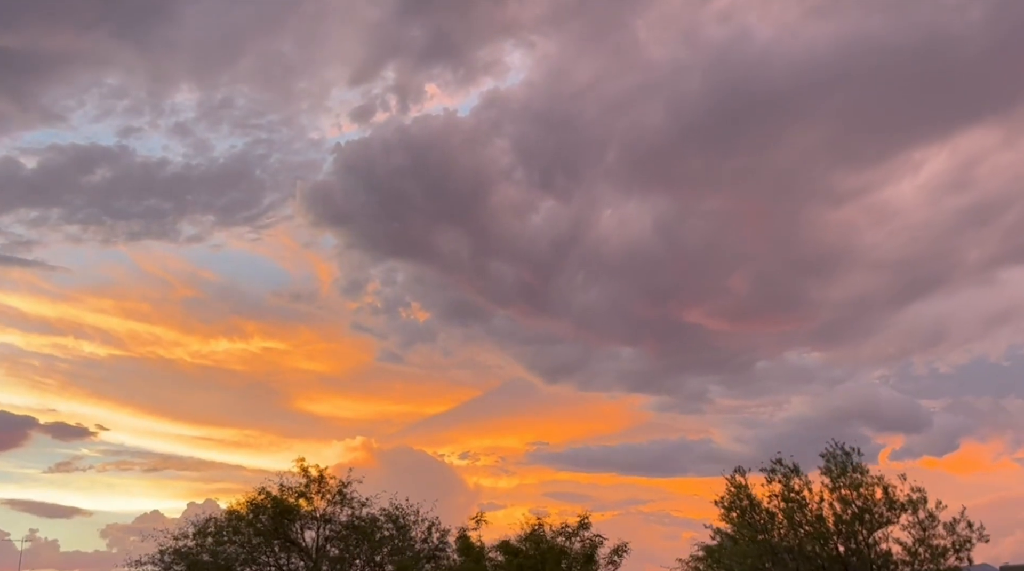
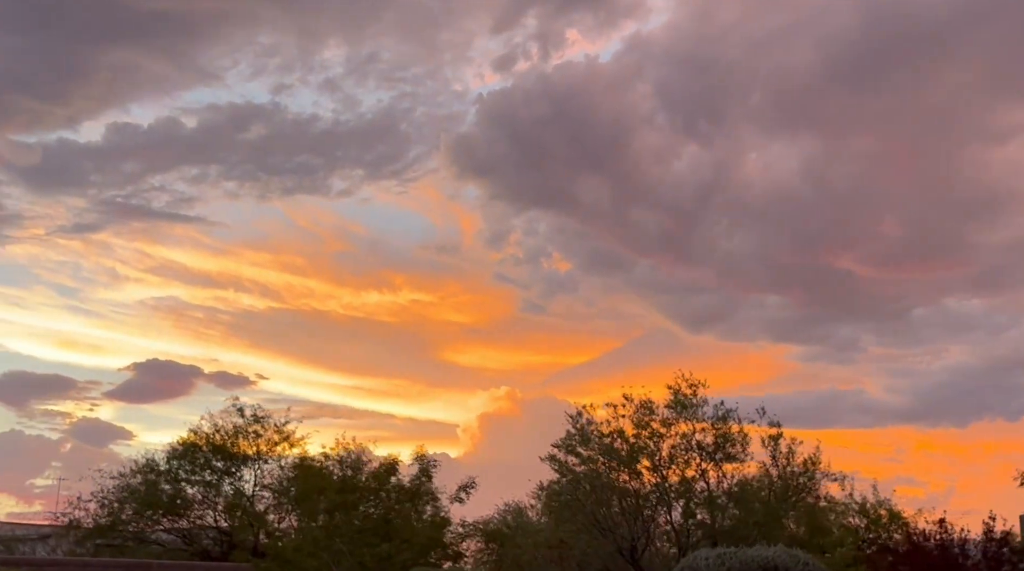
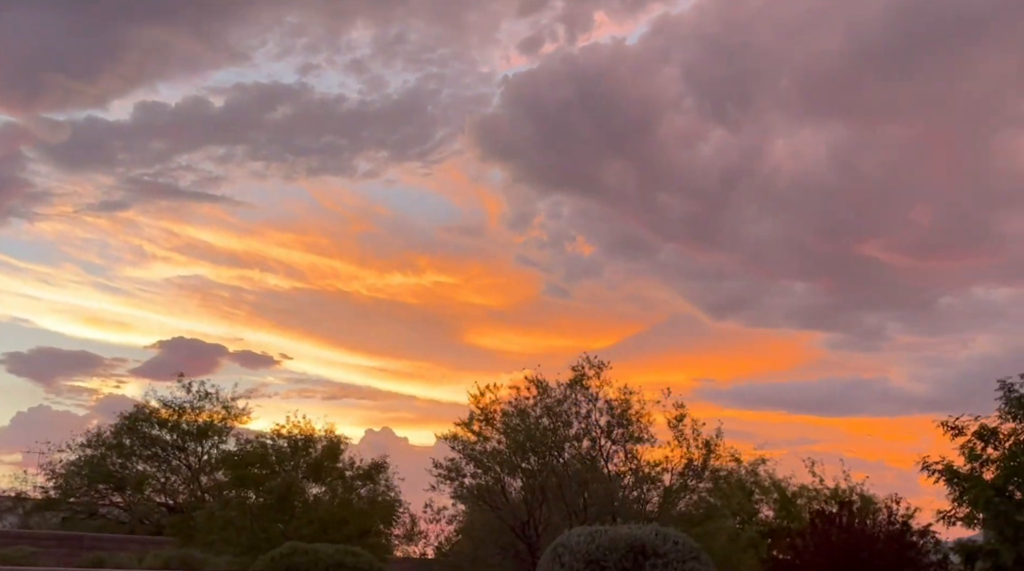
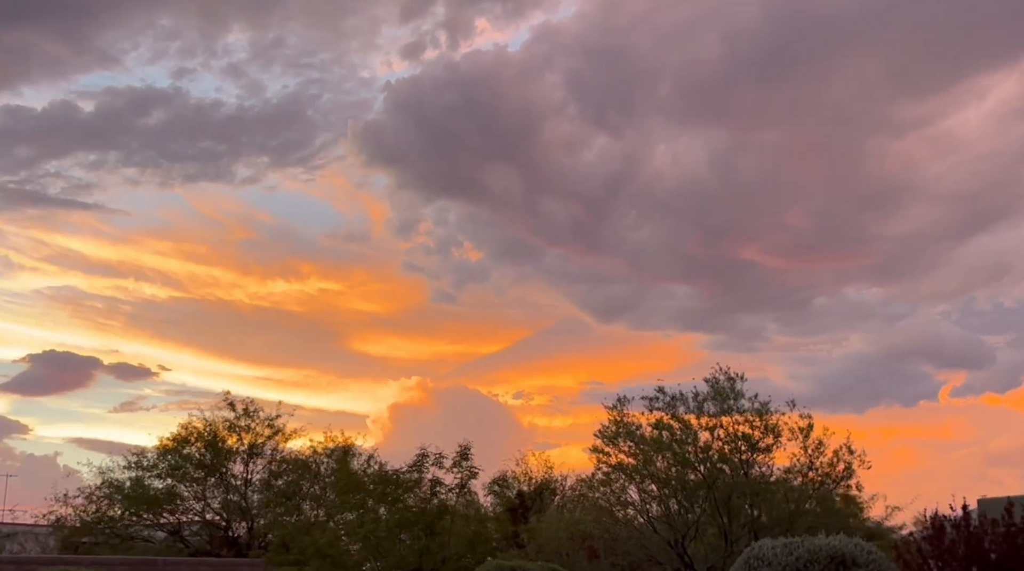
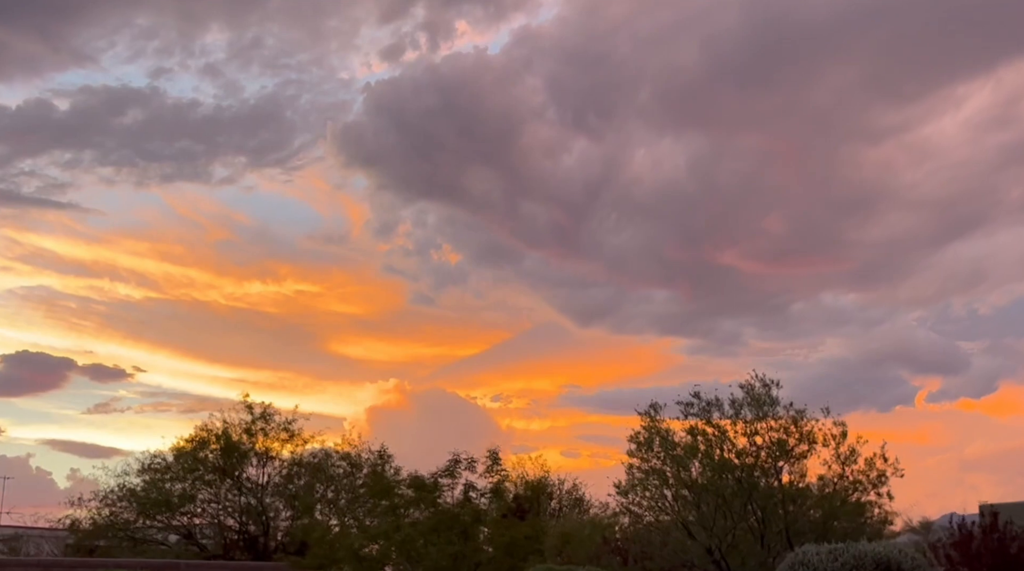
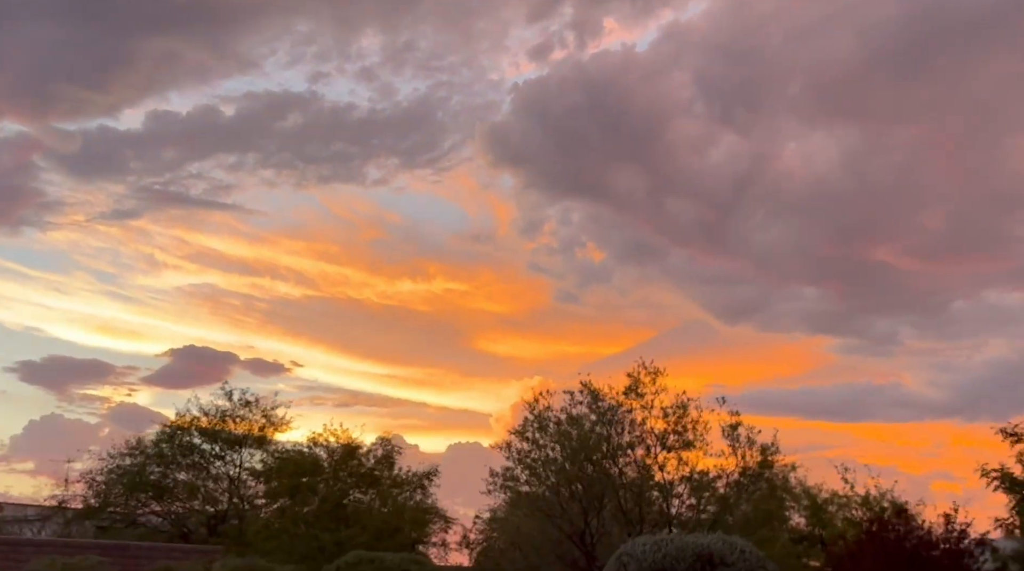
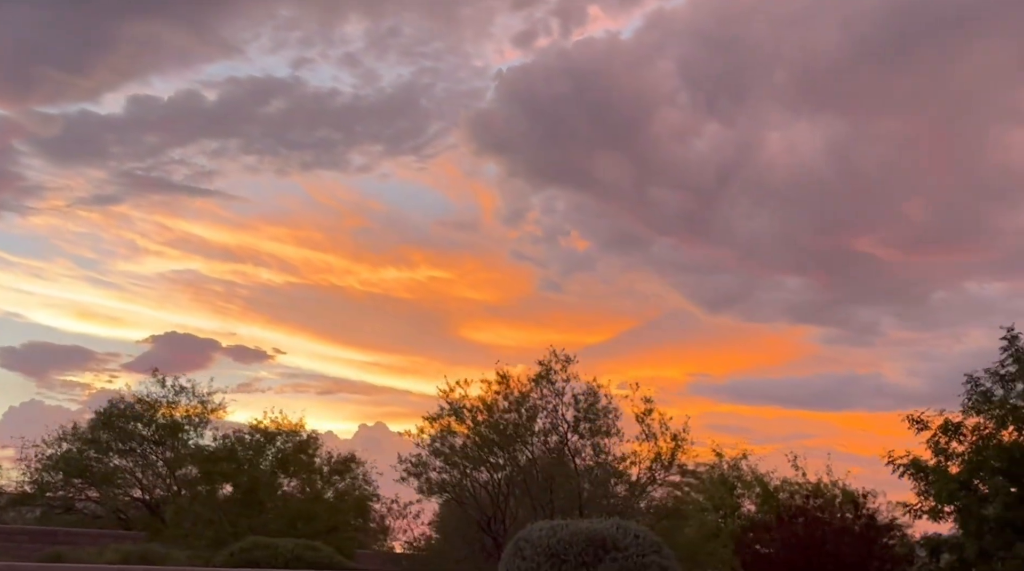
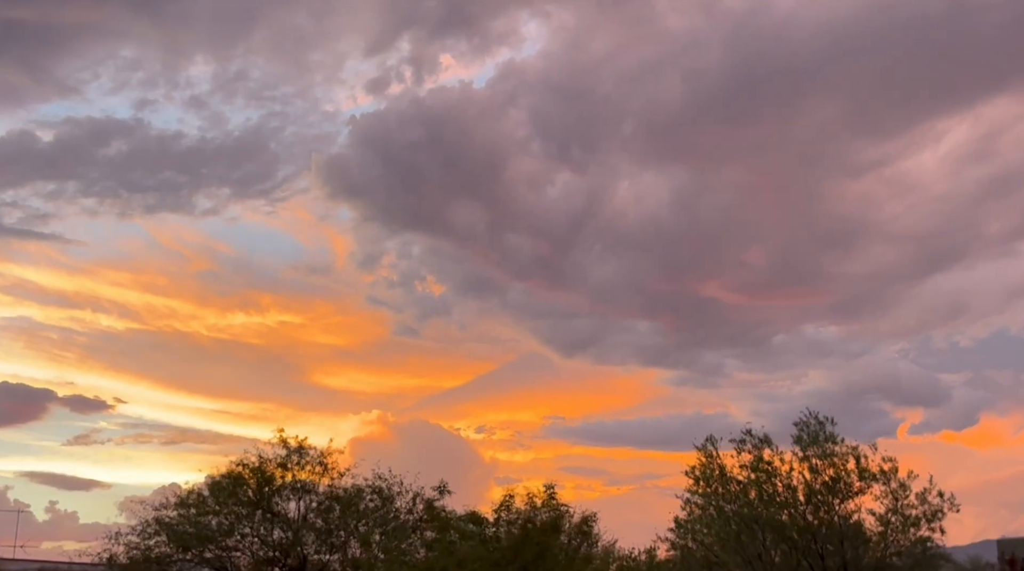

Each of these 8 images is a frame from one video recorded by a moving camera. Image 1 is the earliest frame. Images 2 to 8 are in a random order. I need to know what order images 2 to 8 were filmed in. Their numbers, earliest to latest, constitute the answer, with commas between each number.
8, 5, 4, 2, 6, 3, 7
